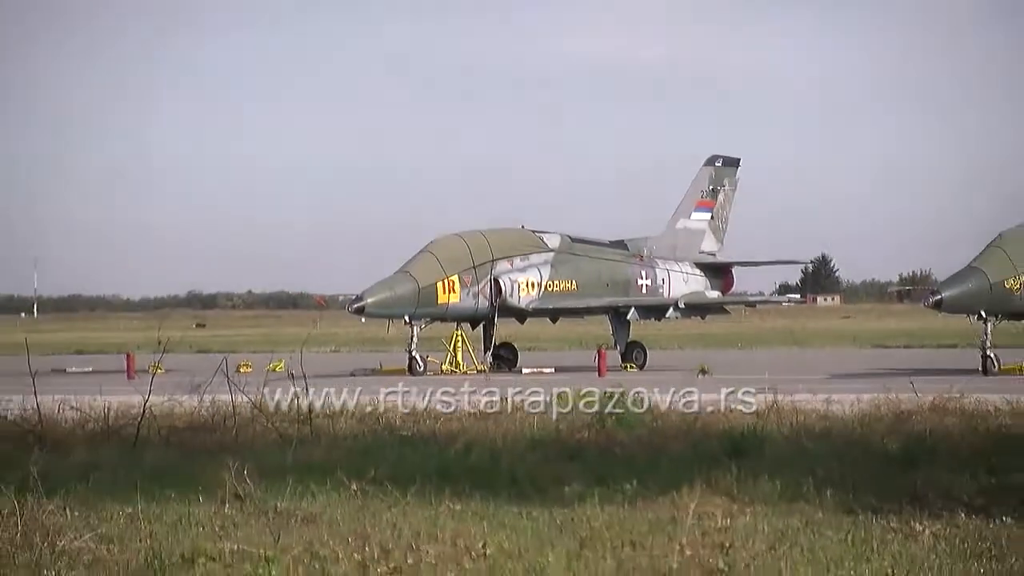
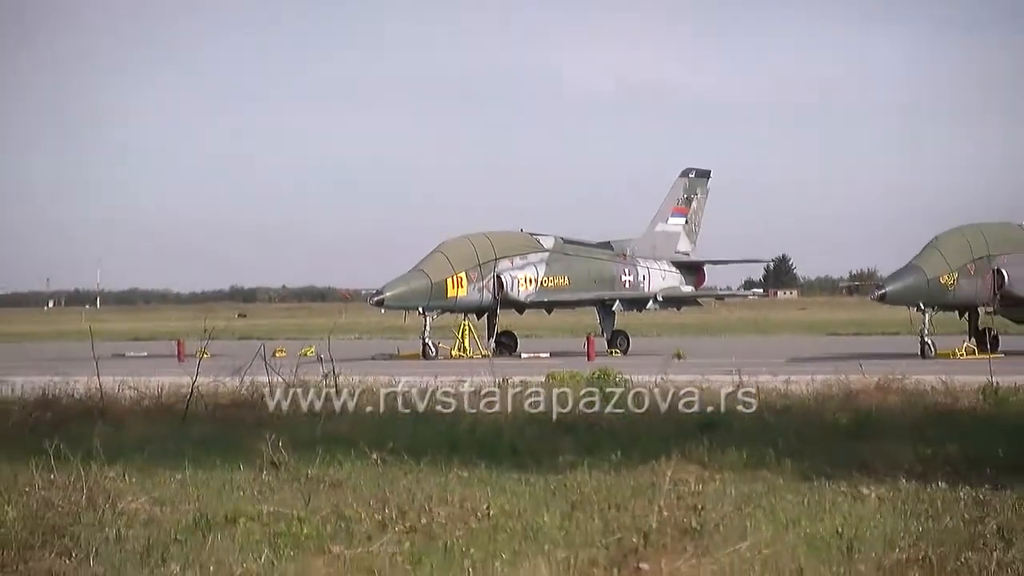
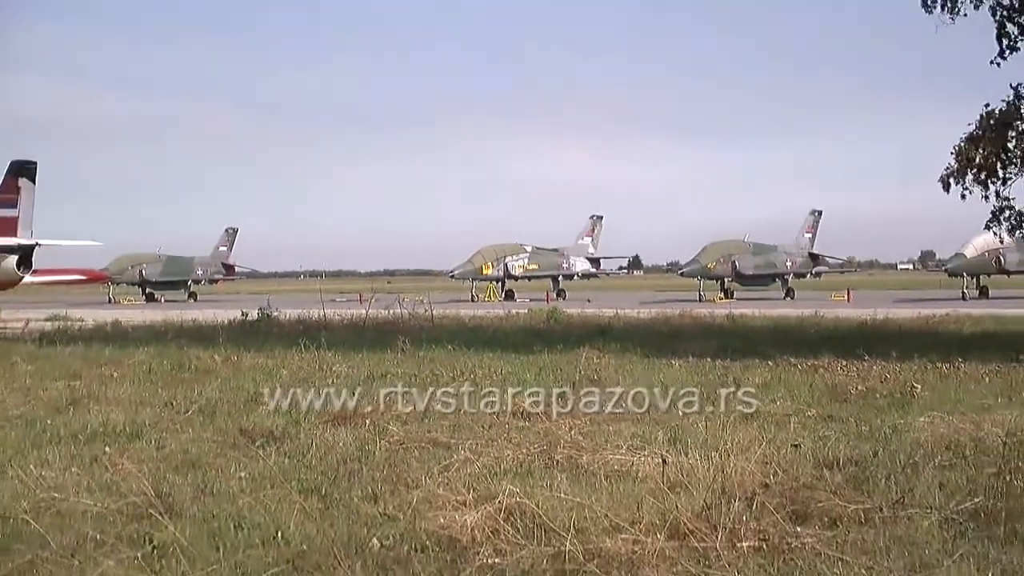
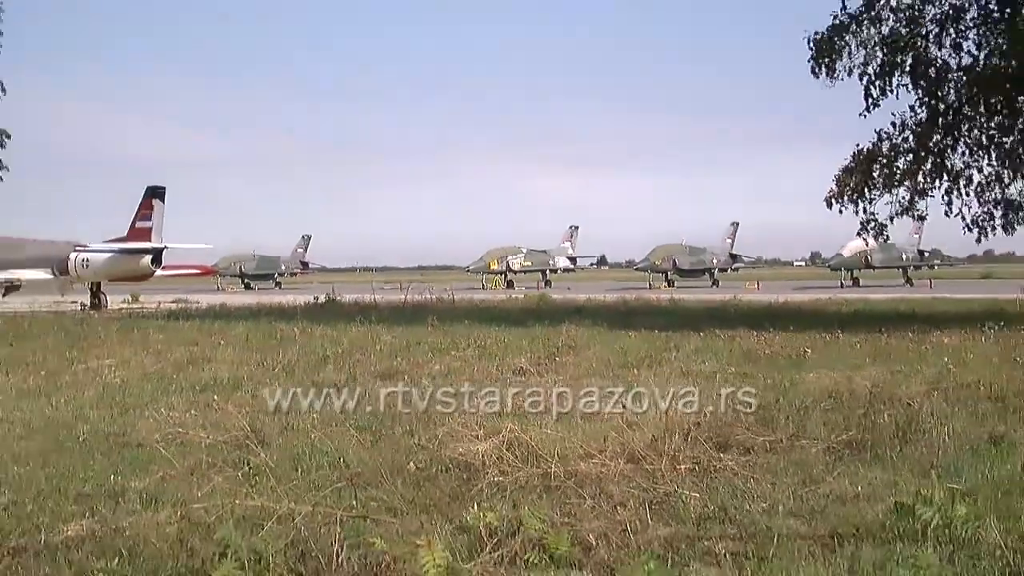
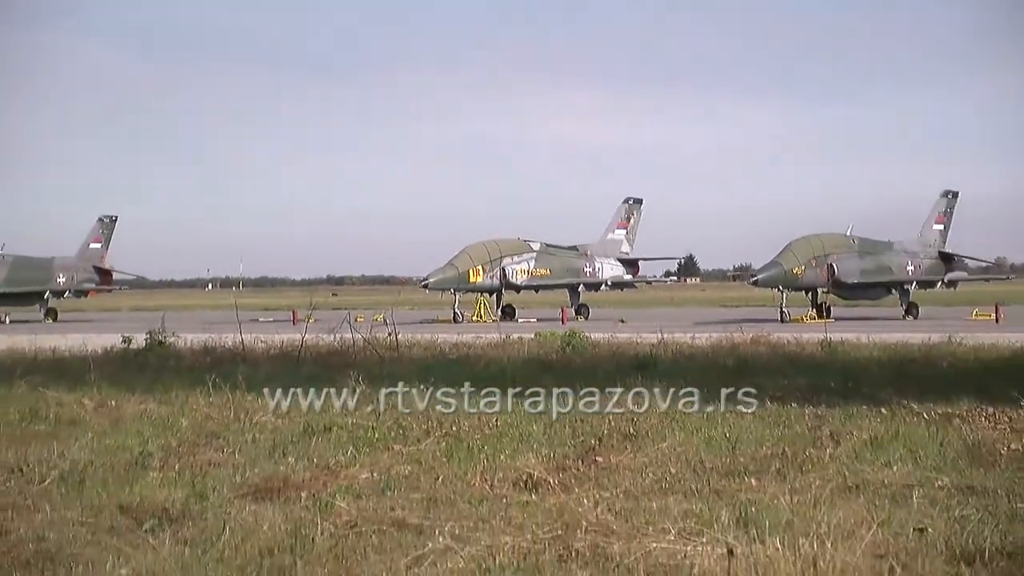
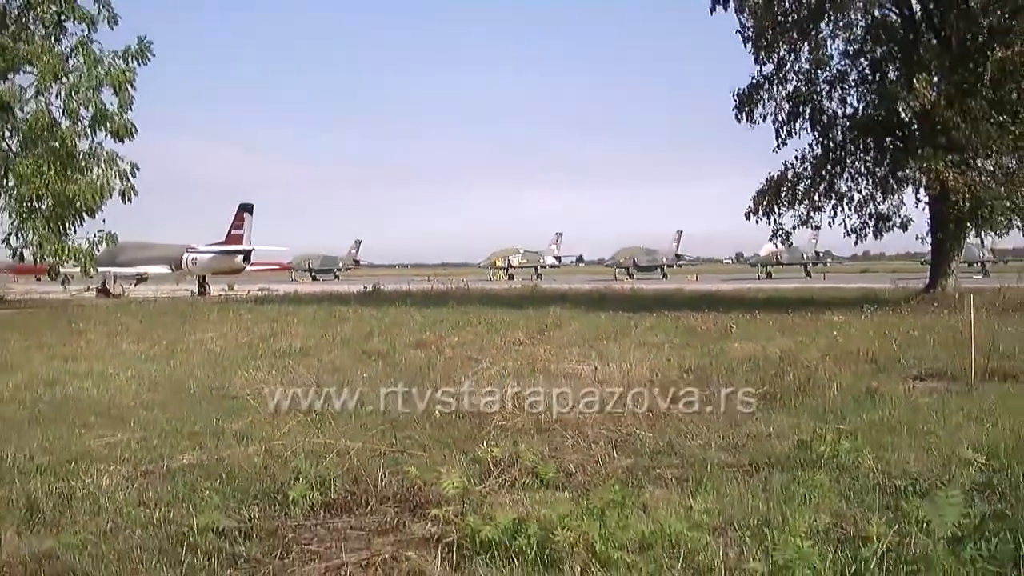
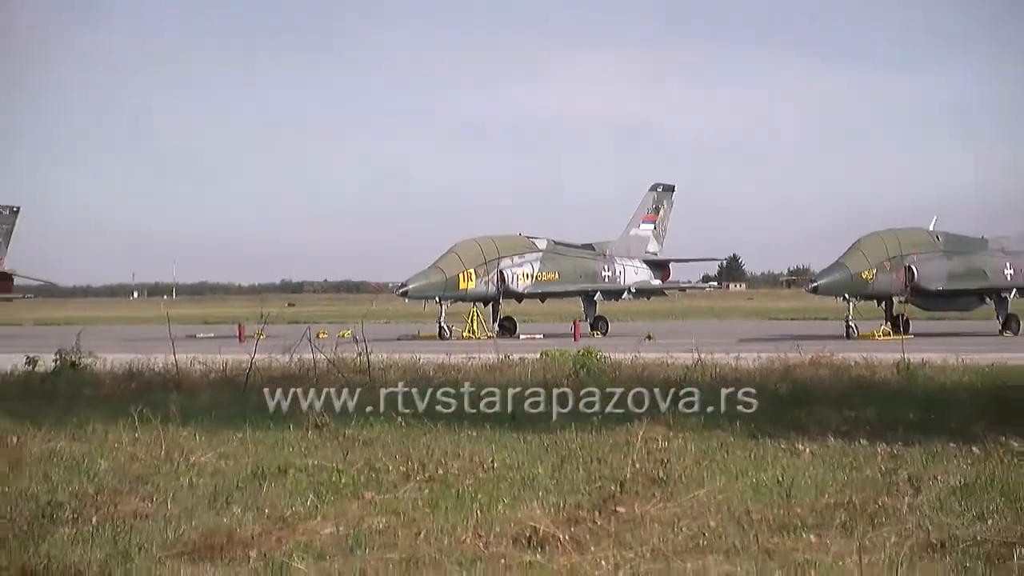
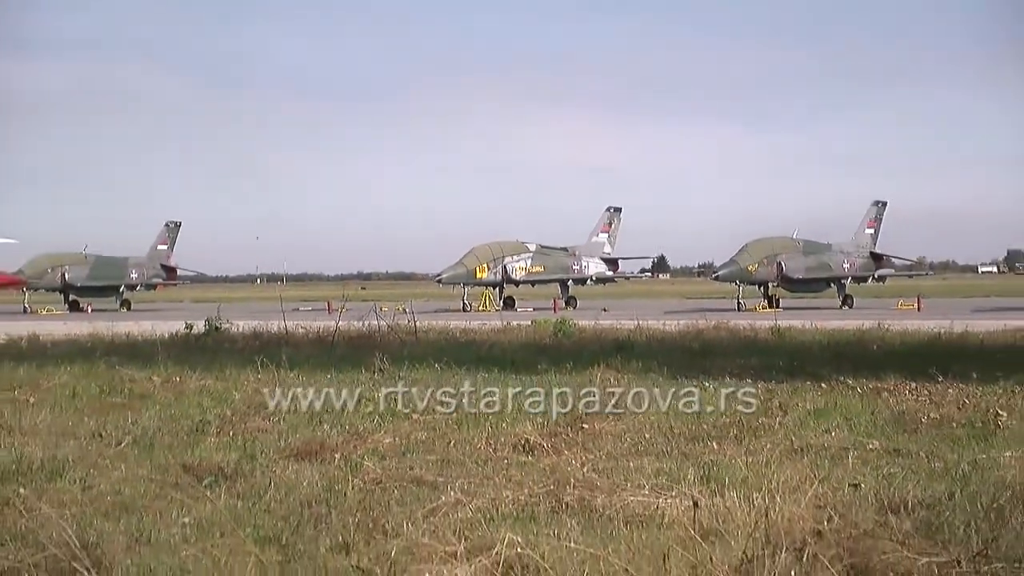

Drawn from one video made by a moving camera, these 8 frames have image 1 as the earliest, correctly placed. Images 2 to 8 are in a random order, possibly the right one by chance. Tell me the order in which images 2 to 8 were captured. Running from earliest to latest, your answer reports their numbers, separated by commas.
2, 7, 5, 8, 3, 4, 6
